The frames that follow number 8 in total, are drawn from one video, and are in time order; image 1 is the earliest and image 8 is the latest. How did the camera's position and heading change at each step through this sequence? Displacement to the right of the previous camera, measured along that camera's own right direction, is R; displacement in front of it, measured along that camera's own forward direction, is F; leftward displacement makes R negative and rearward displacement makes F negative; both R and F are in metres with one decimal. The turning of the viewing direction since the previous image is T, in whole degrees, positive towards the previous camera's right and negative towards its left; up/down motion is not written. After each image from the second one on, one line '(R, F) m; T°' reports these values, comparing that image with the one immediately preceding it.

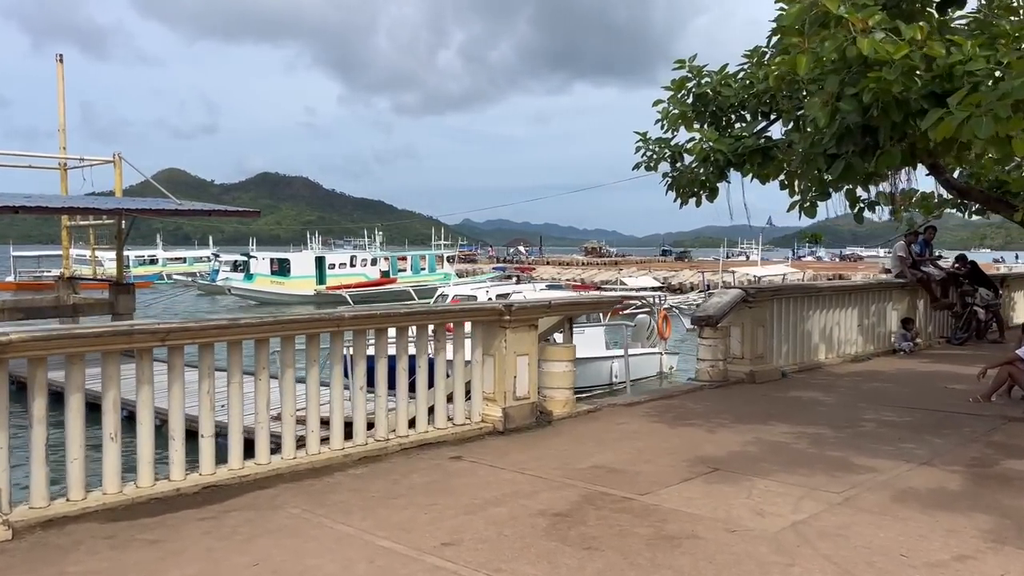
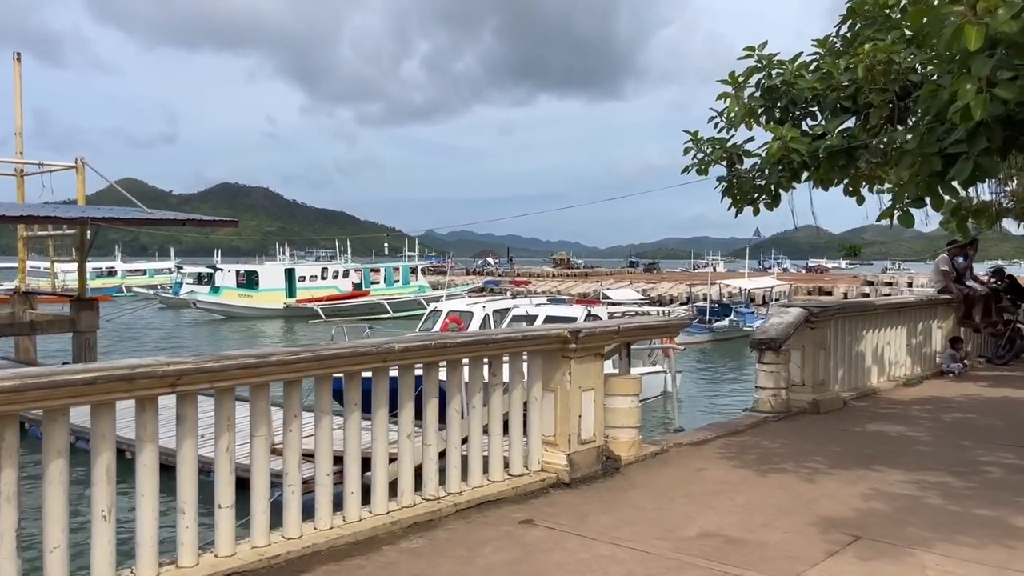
(-0.7, +1.1) m; +2°
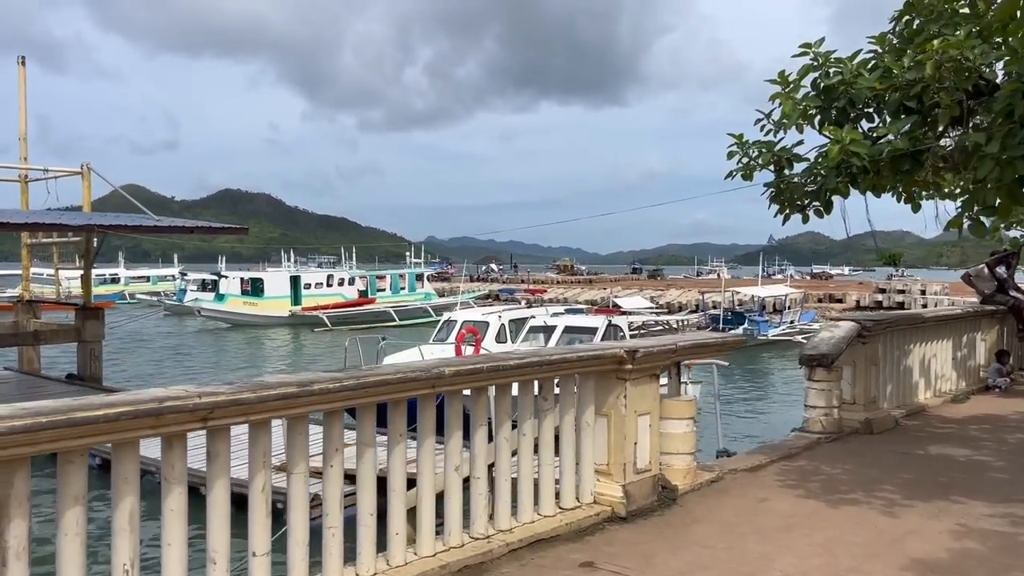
(-0.3, +0.5) m; 0°
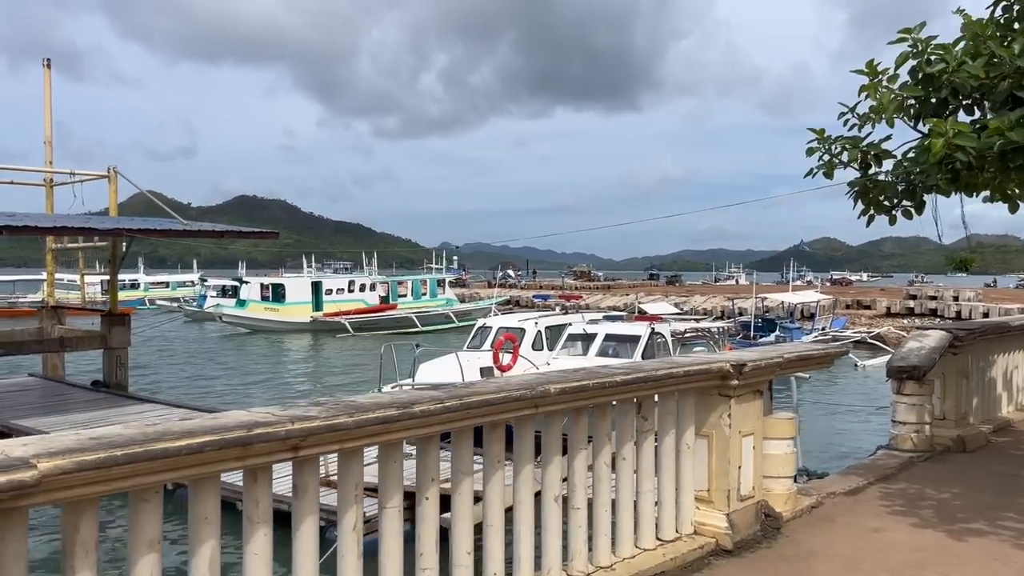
(-0.4, +0.5) m; -1°
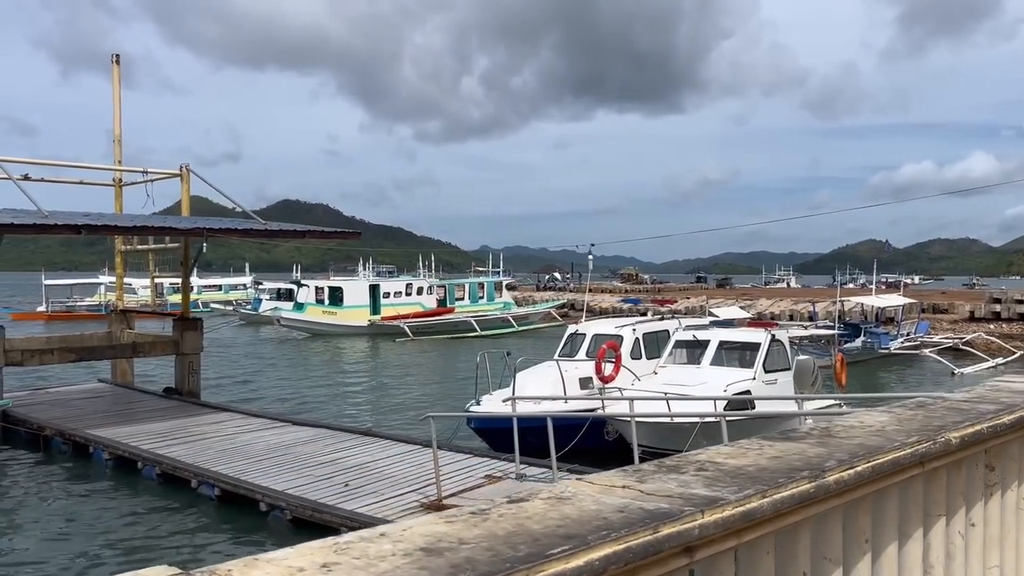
(-1.0, +1.0) m; -3°
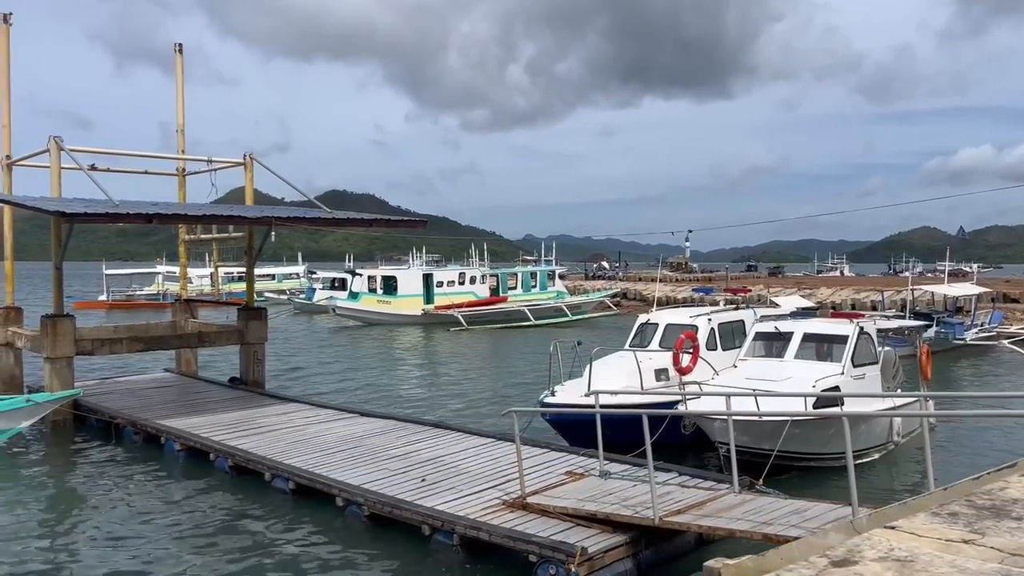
(-0.4, +0.4) m; -3°
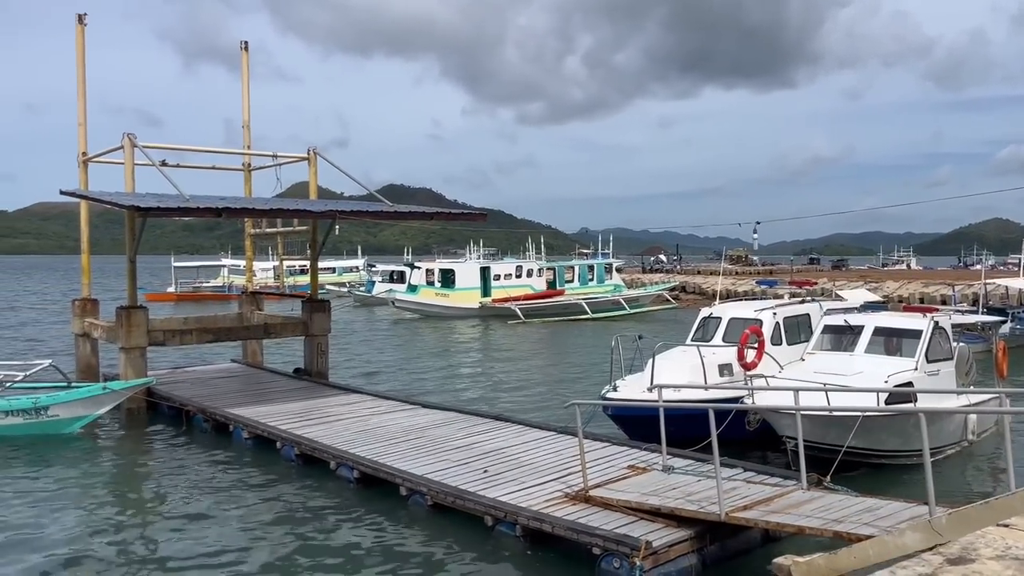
(-0.1, 0.0) m; -4°
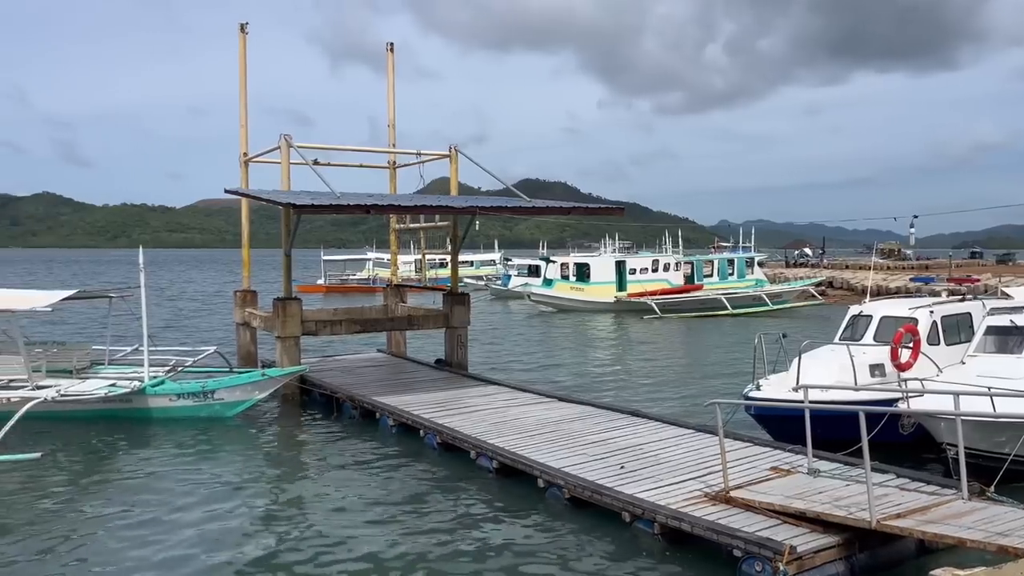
(0.0, -0.1) m; -9°
